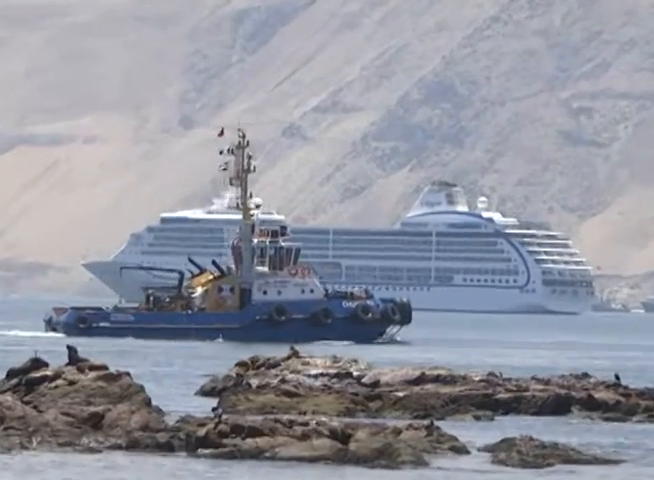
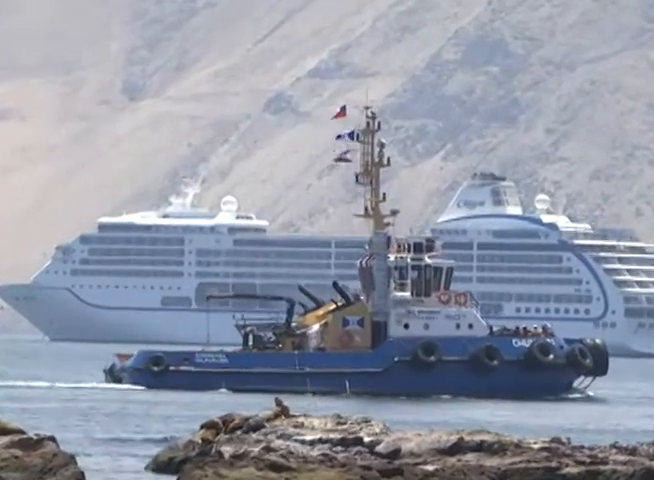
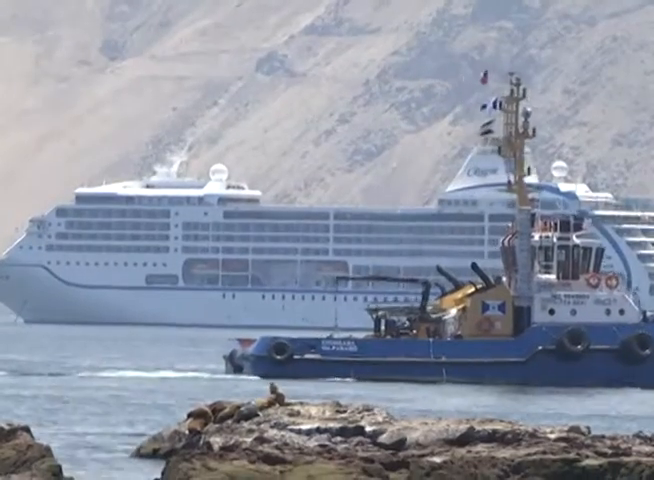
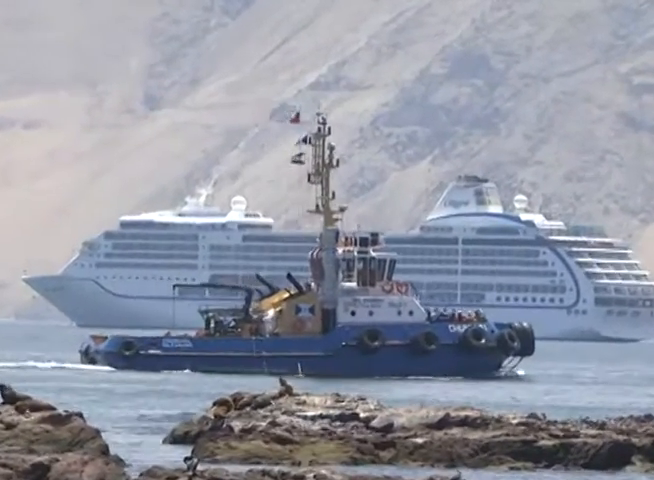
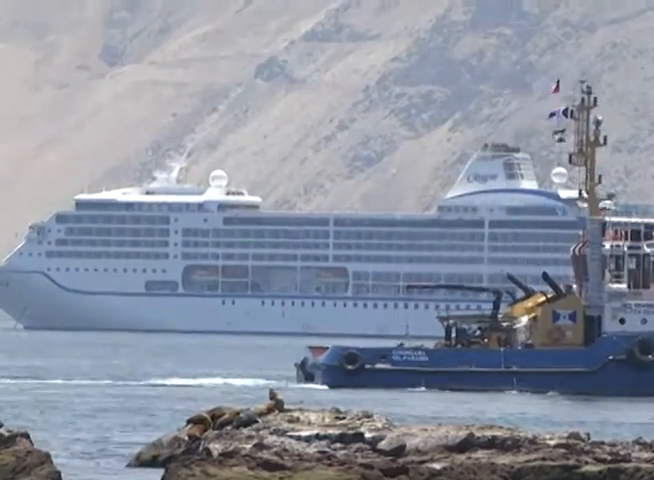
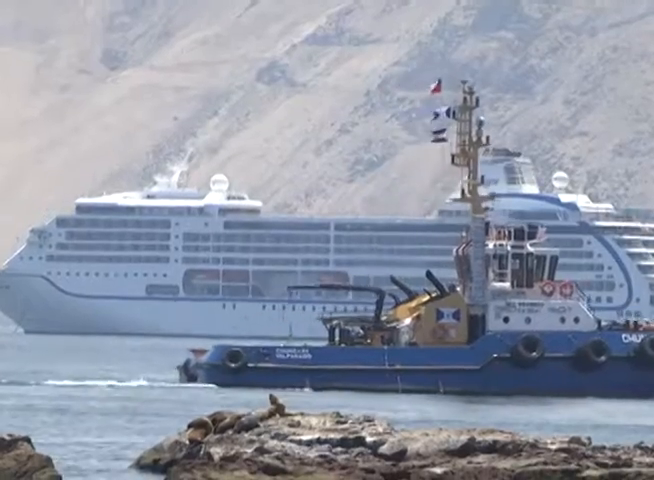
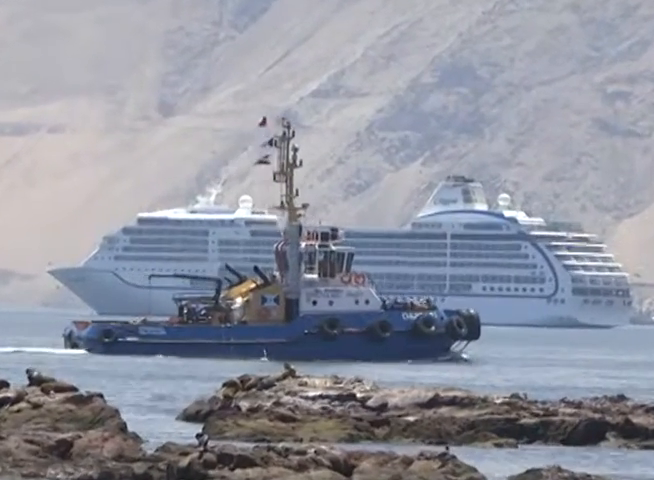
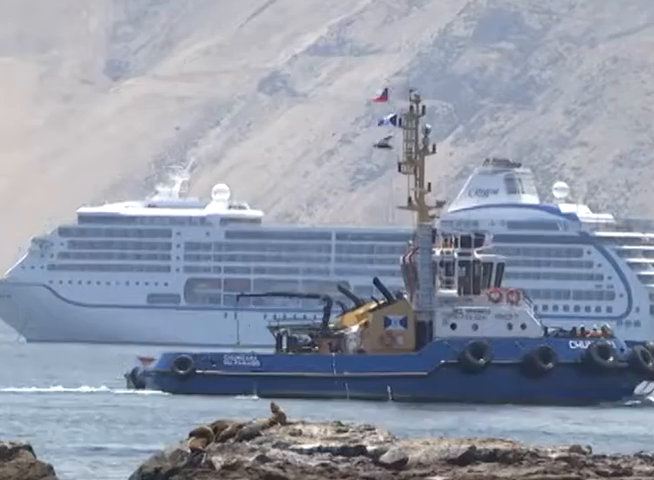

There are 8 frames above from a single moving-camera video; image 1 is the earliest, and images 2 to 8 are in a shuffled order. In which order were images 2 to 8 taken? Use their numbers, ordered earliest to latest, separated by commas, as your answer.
7, 4, 2, 8, 6, 3, 5
